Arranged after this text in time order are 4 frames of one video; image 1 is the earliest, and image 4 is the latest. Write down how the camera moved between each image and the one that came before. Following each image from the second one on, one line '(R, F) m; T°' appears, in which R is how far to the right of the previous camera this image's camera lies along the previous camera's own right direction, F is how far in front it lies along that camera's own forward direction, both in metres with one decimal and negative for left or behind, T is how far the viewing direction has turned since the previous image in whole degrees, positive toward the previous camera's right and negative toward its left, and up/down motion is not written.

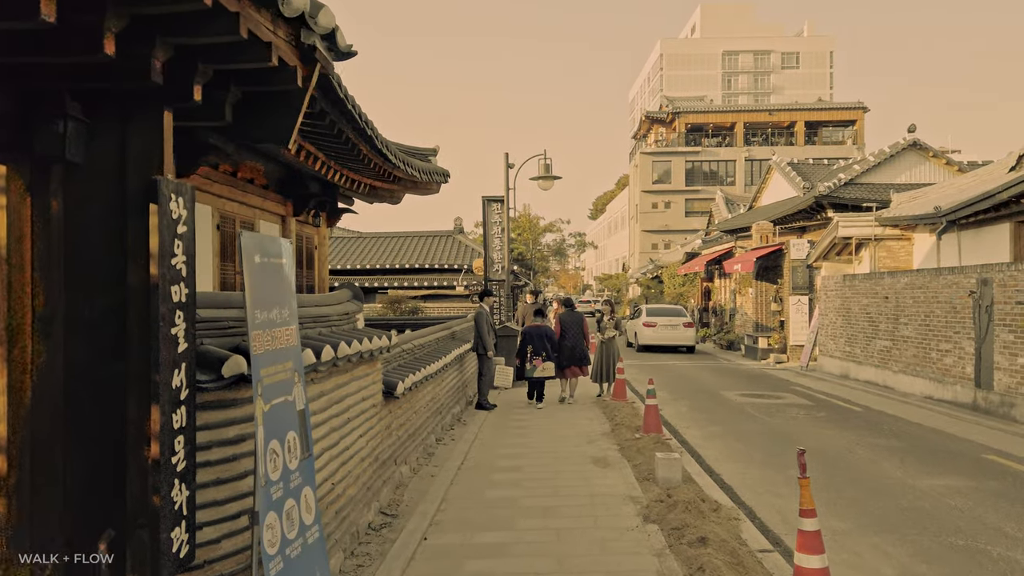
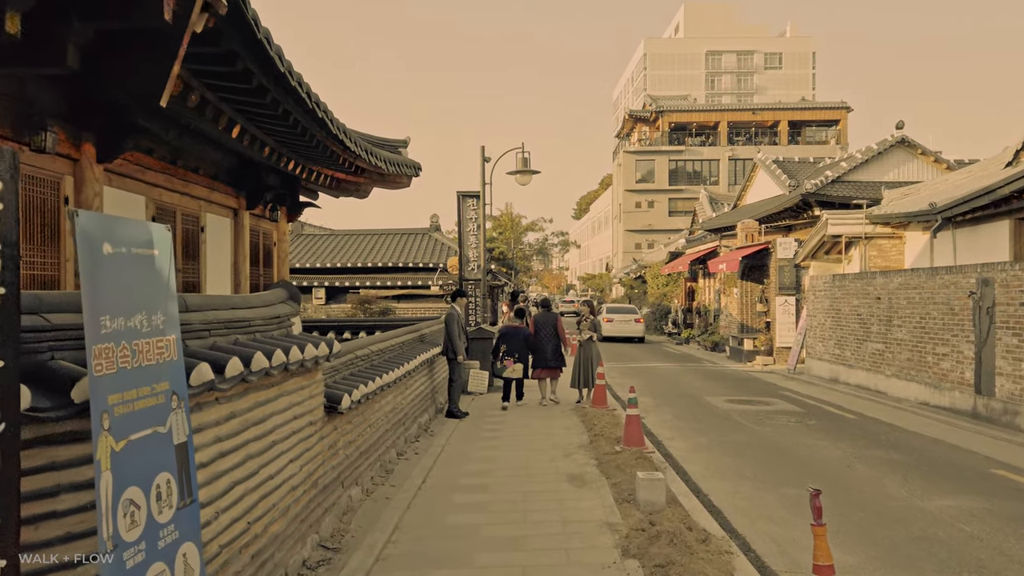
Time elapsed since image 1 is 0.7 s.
(+0.2, +0.7) m; +1°
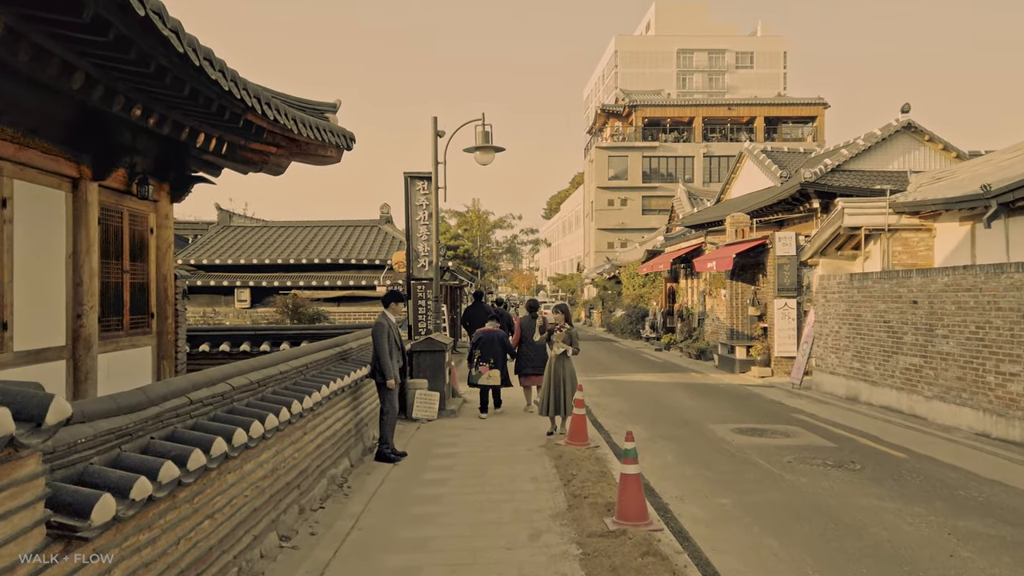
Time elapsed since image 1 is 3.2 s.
(+0.2, +2.4) m; +2°
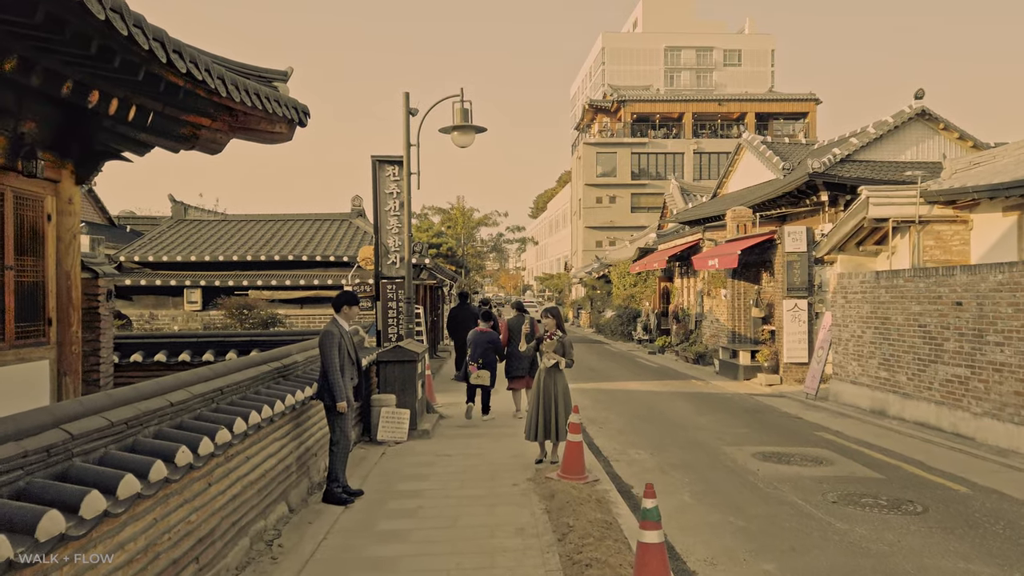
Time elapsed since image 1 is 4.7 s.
(+0.1, +1.4) m; +1°
